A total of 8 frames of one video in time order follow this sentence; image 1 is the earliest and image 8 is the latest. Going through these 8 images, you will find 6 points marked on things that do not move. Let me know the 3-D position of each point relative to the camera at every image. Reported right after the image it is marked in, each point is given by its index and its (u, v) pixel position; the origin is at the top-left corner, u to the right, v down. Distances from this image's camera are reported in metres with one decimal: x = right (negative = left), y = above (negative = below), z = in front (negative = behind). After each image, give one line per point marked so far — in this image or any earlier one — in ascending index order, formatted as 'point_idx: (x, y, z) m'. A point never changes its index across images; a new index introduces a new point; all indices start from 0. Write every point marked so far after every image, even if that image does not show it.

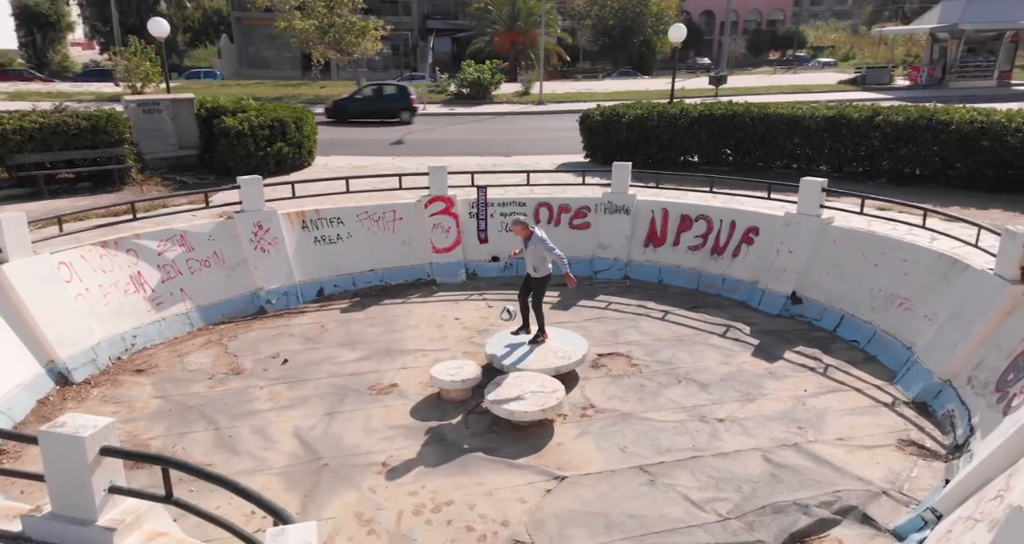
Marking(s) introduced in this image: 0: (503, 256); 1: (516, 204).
0: (-0.4, +0.4, +12.8) m
1: (-0.2, +1.5, +13.0) m
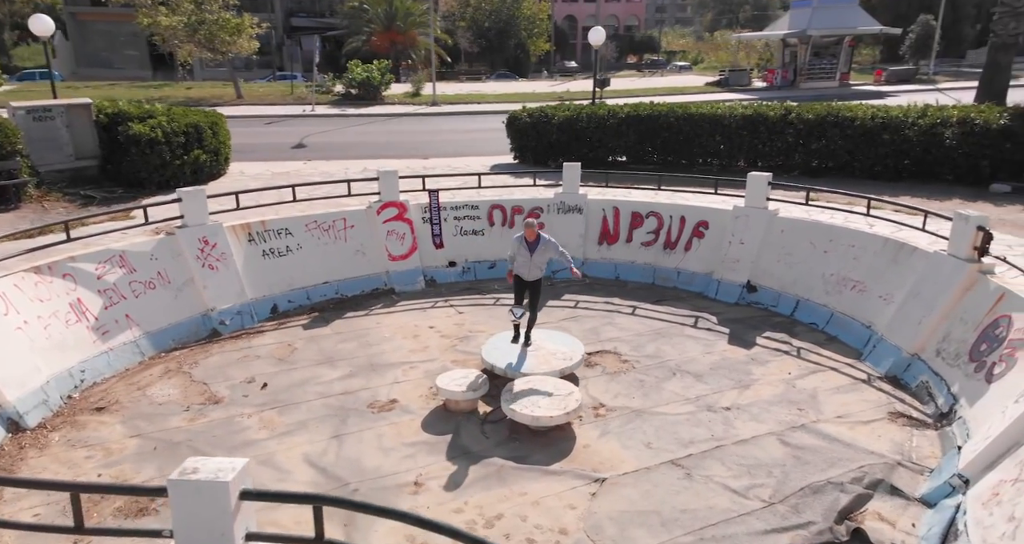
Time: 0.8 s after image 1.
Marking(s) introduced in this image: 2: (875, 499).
0: (-1.2, +0.2, +12.5) m
1: (-1.1, +1.4, +12.7) m
2: (+3.2, -2.0, +5.3) m
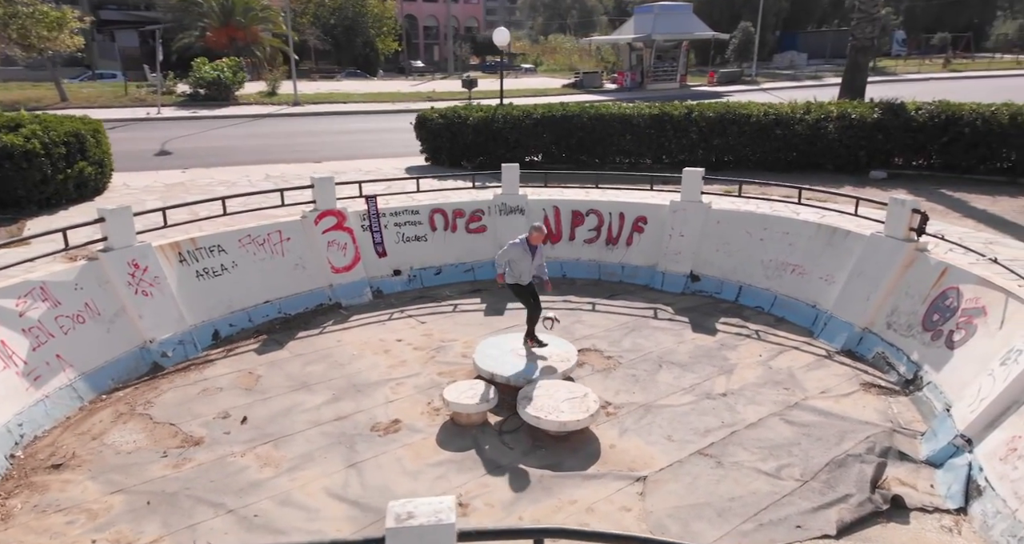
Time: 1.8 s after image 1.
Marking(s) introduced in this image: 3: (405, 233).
0: (-2.2, +0.1, +12.0) m
1: (-2.2, +1.2, +12.2) m
2: (+3.5, -1.8, +5.7) m
3: (-2.2, +0.8, +12.0) m
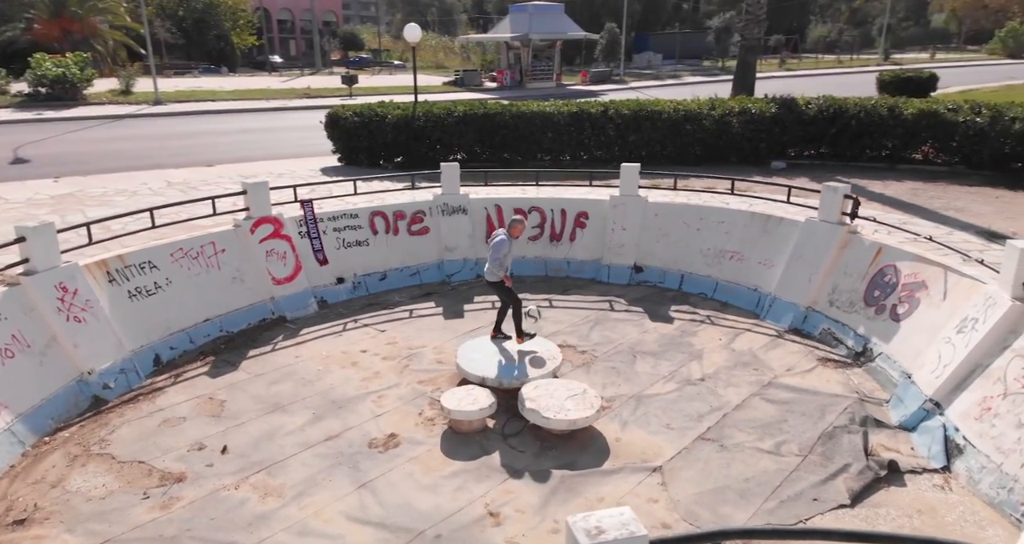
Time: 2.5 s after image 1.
0: (-3.1, -0.1, +11.4) m
1: (-3.2, +1.1, +11.7) m
2: (+3.6, -1.6, +6.1) m
3: (-3.2, +0.7, +11.5) m
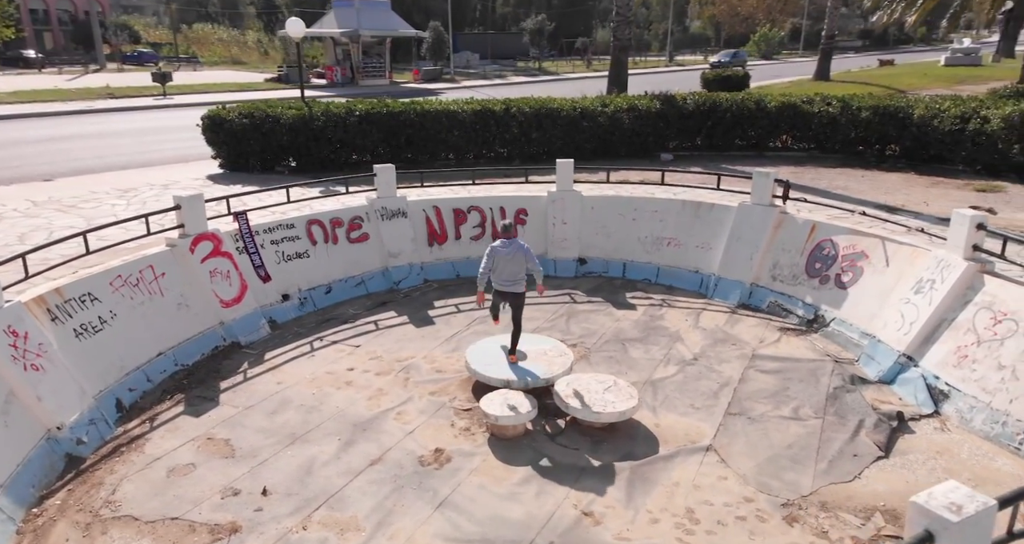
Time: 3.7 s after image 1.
0: (-3.8, -0.3, +10.6) m
1: (-4.0, +0.8, +10.8) m
2: (+4.0, -1.4, +6.9) m
3: (-4.0, +0.4, +10.7) m
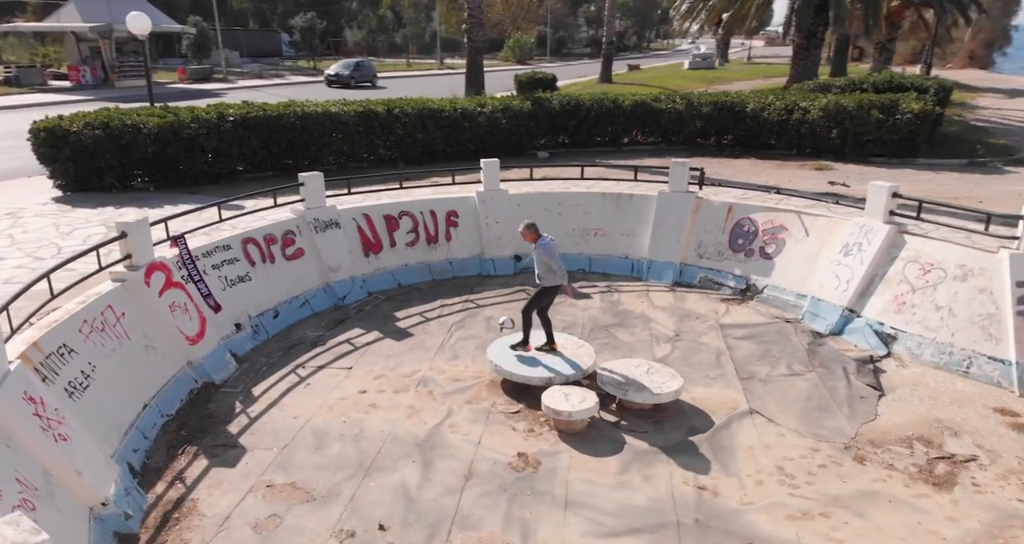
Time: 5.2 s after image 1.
0: (-4.3, -0.7, +9.7) m
1: (-4.7, +0.4, +9.8) m
2: (+4.3, -1.0, +8.2) m
3: (-4.5, 0.0, +9.7) m
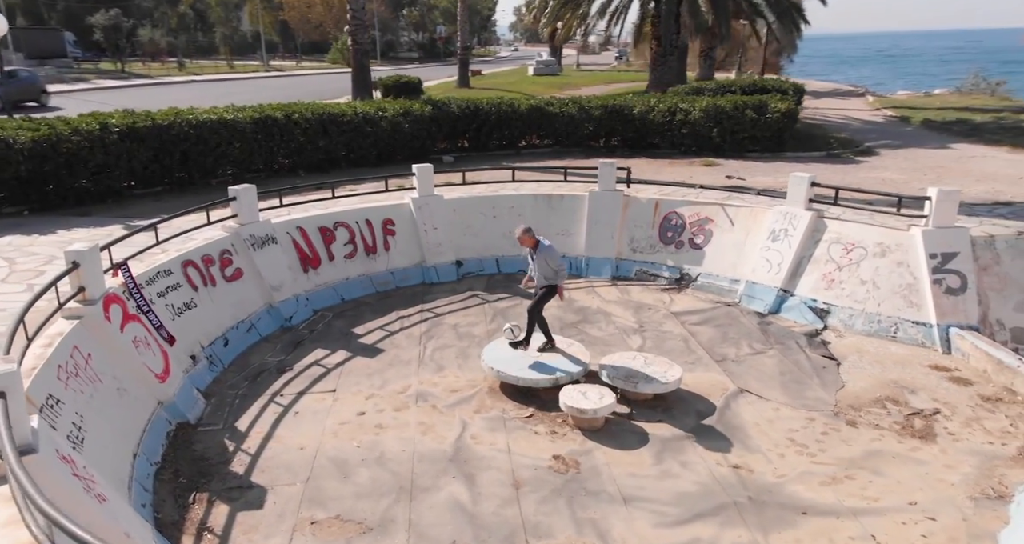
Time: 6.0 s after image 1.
0: (-4.7, -1.1, +8.9) m
1: (-5.2, -0.1, +9.0) m
2: (+4.0, -0.8, +9.2) m
3: (-5.0, -0.4, +8.9) m
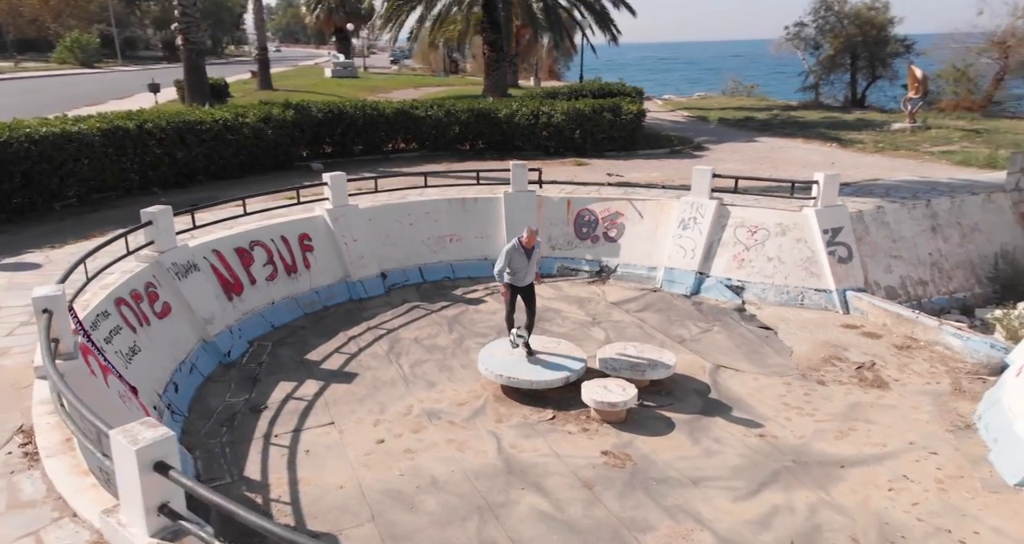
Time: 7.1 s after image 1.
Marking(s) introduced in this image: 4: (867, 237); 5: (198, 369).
0: (-4.8, -1.7, +7.9) m
1: (-5.3, -0.7, +7.8) m
2: (+3.4, -0.6, +10.5) m
3: (-5.1, -1.0, +7.8) m
4: (+6.4, +0.6, +10.9) m
5: (-4.9, -1.5, +9.4) m
